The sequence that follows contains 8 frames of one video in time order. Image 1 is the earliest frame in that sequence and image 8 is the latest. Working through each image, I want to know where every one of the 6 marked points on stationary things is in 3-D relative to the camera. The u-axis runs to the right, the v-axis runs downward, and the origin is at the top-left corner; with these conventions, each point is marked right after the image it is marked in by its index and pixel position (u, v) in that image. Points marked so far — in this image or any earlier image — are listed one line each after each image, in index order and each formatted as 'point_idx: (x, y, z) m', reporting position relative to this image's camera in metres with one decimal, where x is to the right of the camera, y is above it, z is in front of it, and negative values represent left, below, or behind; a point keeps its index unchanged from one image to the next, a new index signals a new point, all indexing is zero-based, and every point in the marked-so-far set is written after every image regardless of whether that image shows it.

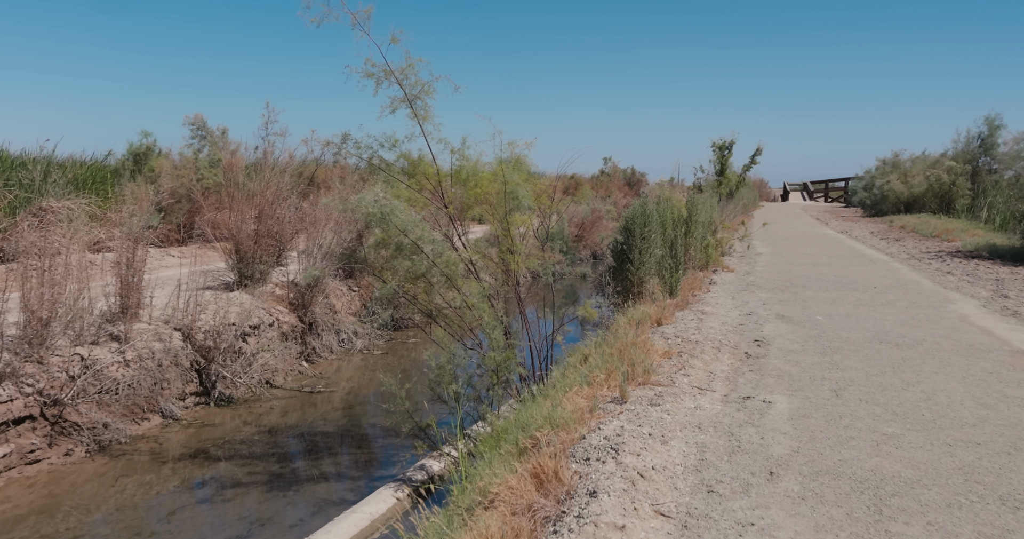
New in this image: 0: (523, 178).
0: (+0.1, +1.0, +8.1) m
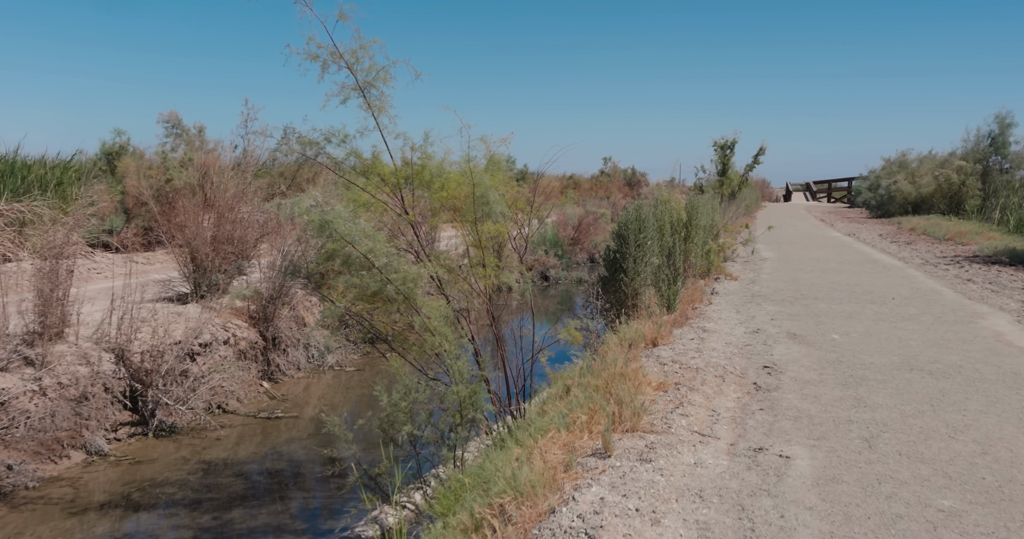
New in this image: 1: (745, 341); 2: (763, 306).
0: (-0.2, +0.9, +7.0) m
1: (+2.8, -0.9, +8.5) m
2: (+3.8, -0.6, +10.9) m
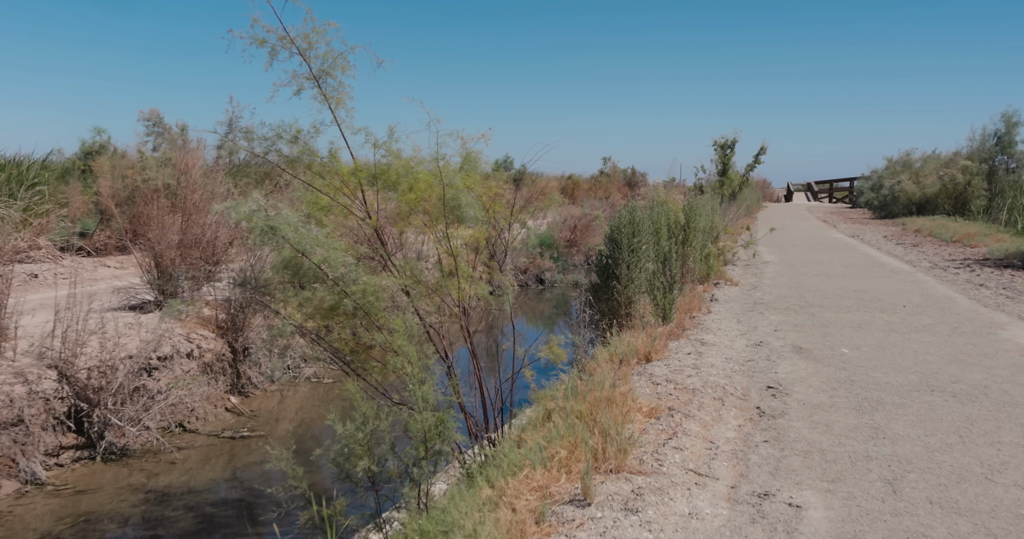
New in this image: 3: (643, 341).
0: (-0.4, +0.8, +6.3) m
1: (+2.6, -0.9, +7.8) m
2: (+3.6, -0.6, +10.2) m
3: (+1.4, -0.8, +7.9) m
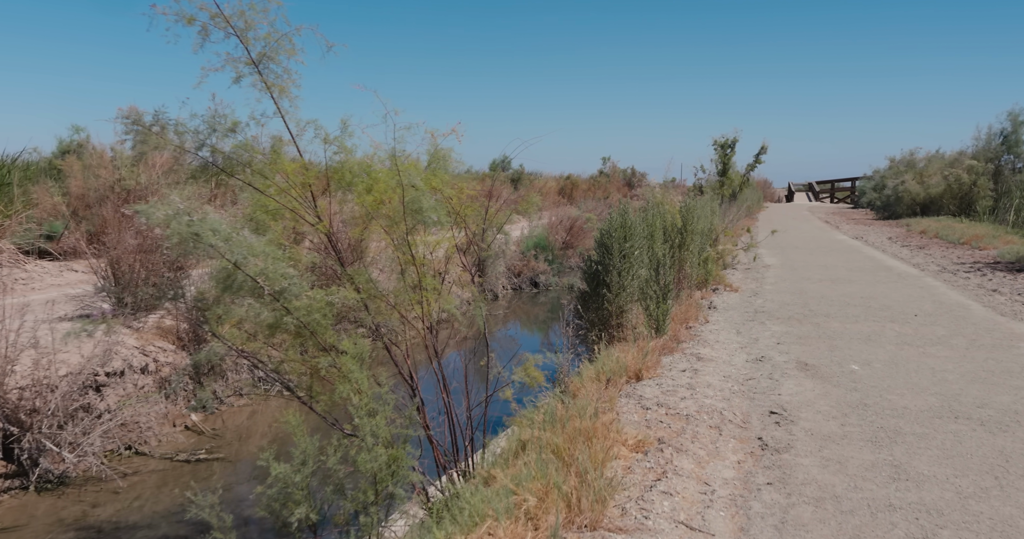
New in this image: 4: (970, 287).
0: (-0.6, +0.7, +5.6) m
1: (+2.3, -1.0, +7.1) m
2: (+3.4, -0.7, +9.5) m
3: (+1.2, -0.9, +7.2) m
4: (+8.6, -0.3, +13.4) m
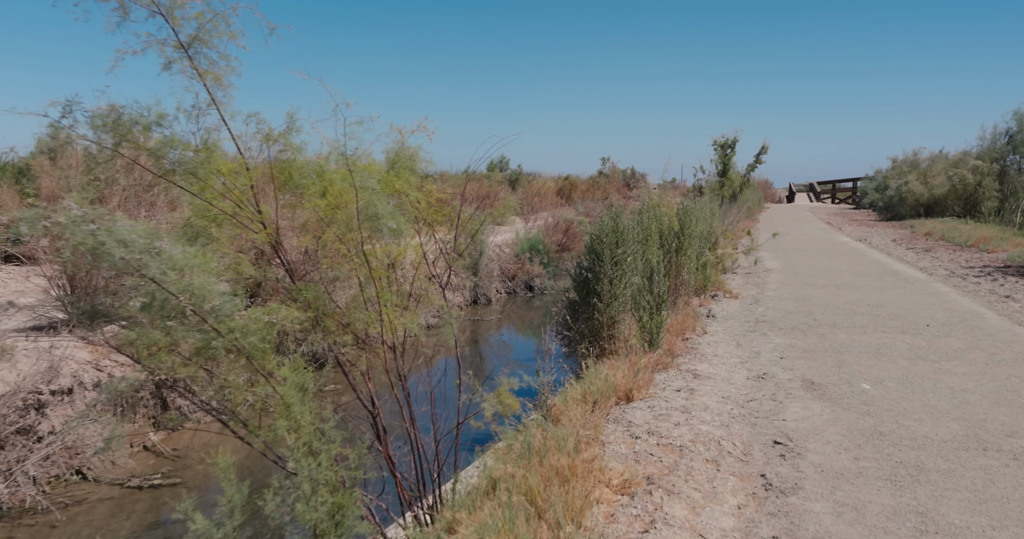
0: (-0.8, +0.6, +5.0) m
1: (+2.1, -1.1, +6.5) m
2: (+3.2, -0.8, +8.9) m
3: (+1.0, -1.0, +6.6) m
4: (+8.4, -0.4, +12.8) m
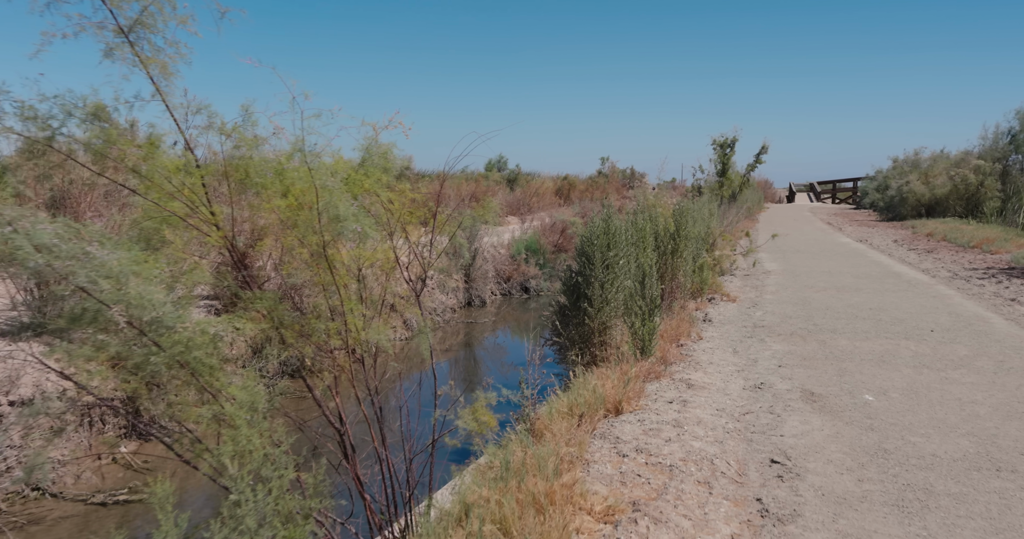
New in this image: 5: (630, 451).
0: (-1.0, +0.5, +4.6) m
1: (+2.0, -1.2, +6.2) m
2: (+3.0, -0.9, +8.5) m
3: (+0.9, -1.0, +6.2) m
4: (+8.2, -0.5, +12.4) m
5: (+0.8, -1.3, +5.0) m
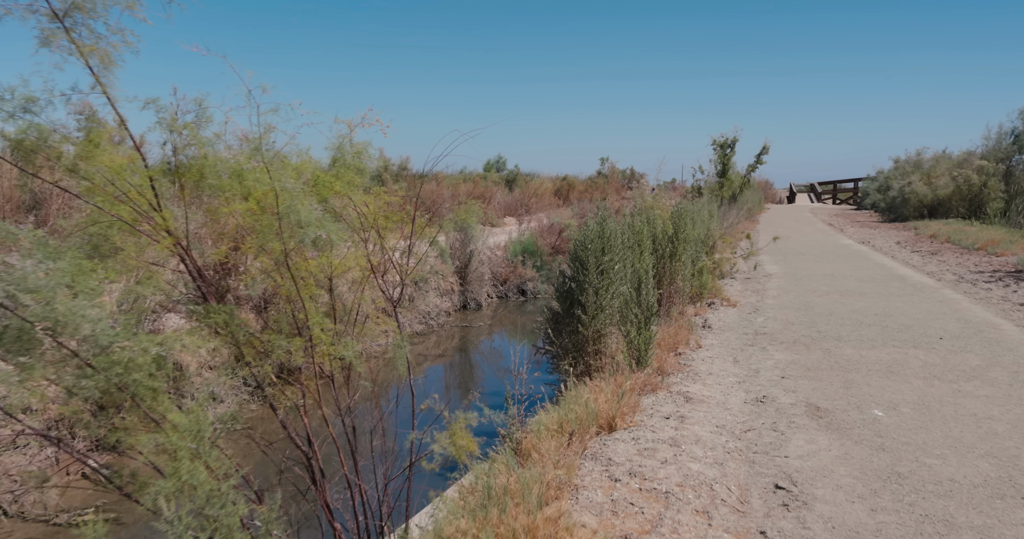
0: (-1.1, +0.5, +4.3) m
1: (+1.9, -1.2, +5.8) m
2: (+2.9, -0.9, +8.2) m
3: (+0.8, -1.1, +5.9) m
4: (+8.1, -0.5, +12.1) m
5: (+0.7, -1.3, +4.7) m
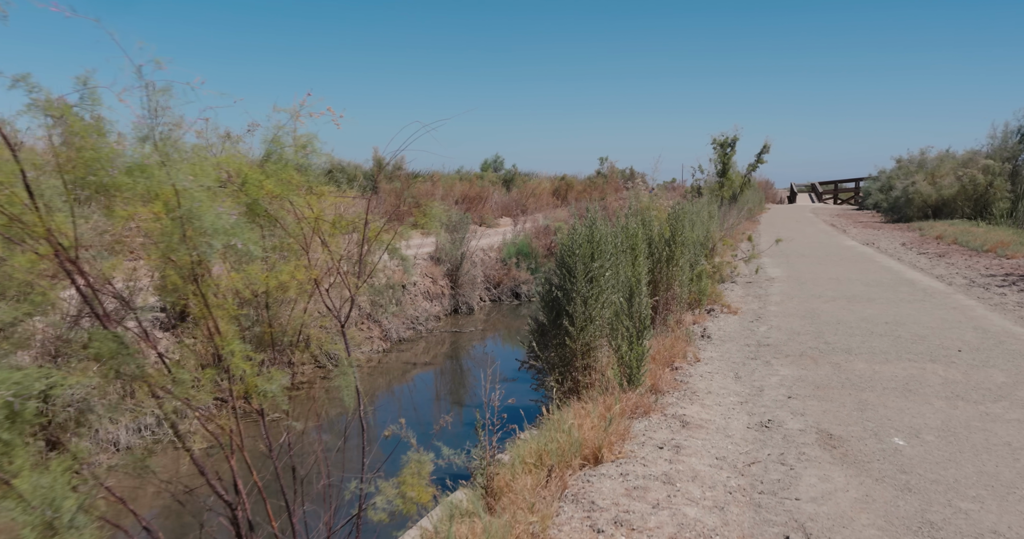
0: (-1.3, +0.4, +3.6) m
1: (+1.7, -1.3, +5.1) m
2: (+2.7, -1.0, +7.5) m
3: (+0.6, -1.2, +5.2) m
4: (+7.9, -0.6, +11.4) m
5: (+0.5, -1.4, +4.0) m
